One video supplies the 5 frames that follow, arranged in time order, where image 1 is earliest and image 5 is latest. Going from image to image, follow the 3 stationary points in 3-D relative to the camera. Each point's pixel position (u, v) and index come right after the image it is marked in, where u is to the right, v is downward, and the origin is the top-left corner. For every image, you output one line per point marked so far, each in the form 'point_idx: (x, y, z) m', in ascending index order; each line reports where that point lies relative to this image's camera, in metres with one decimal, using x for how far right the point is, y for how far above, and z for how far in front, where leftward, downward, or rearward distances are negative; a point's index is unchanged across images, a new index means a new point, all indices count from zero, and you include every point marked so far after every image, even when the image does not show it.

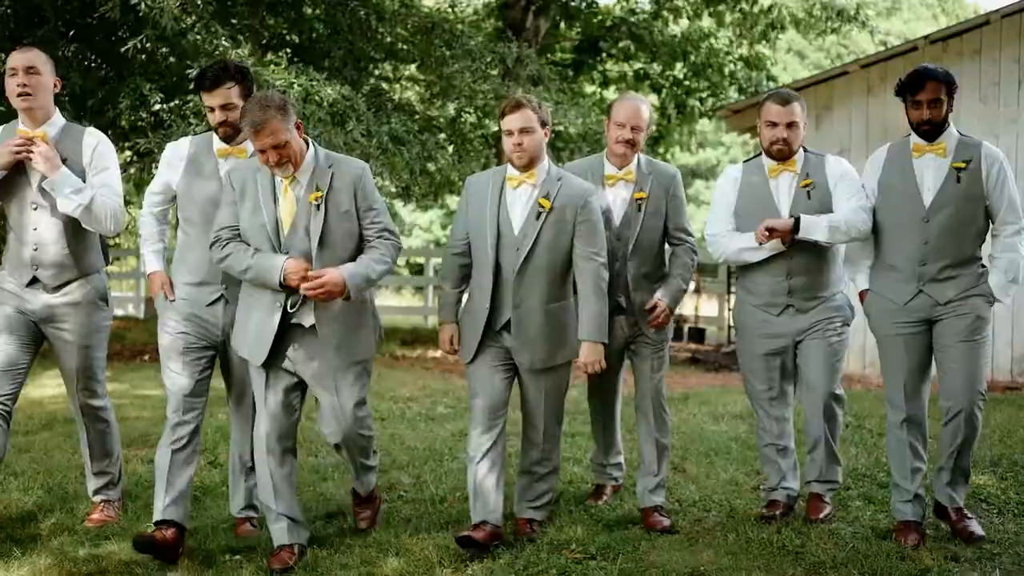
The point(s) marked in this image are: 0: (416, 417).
0: (-0.7, -0.9, +7.5) m
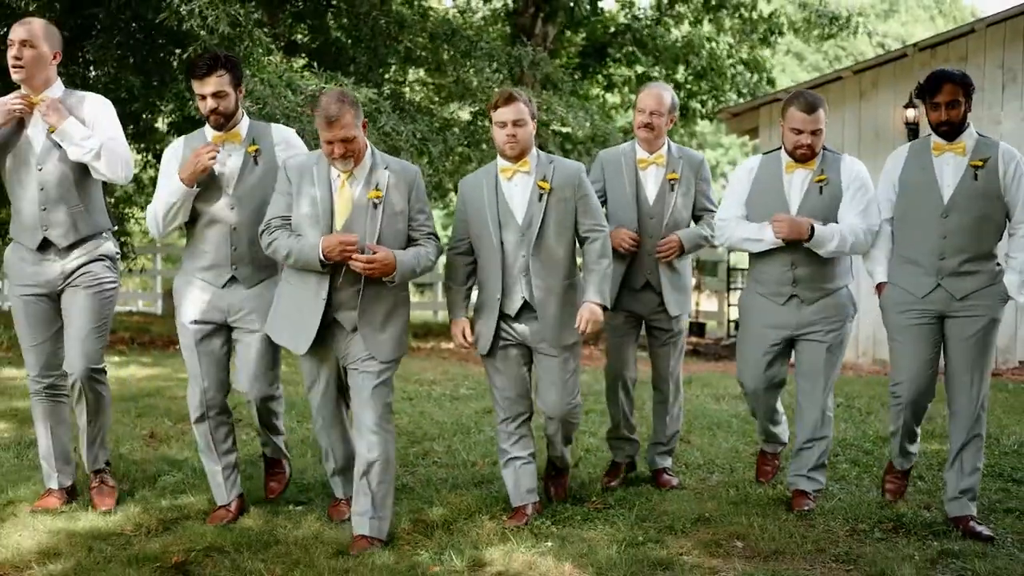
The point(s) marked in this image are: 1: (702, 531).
0: (-0.5, -0.8, +8.1) m
1: (+0.8, -1.0, +4.6) m
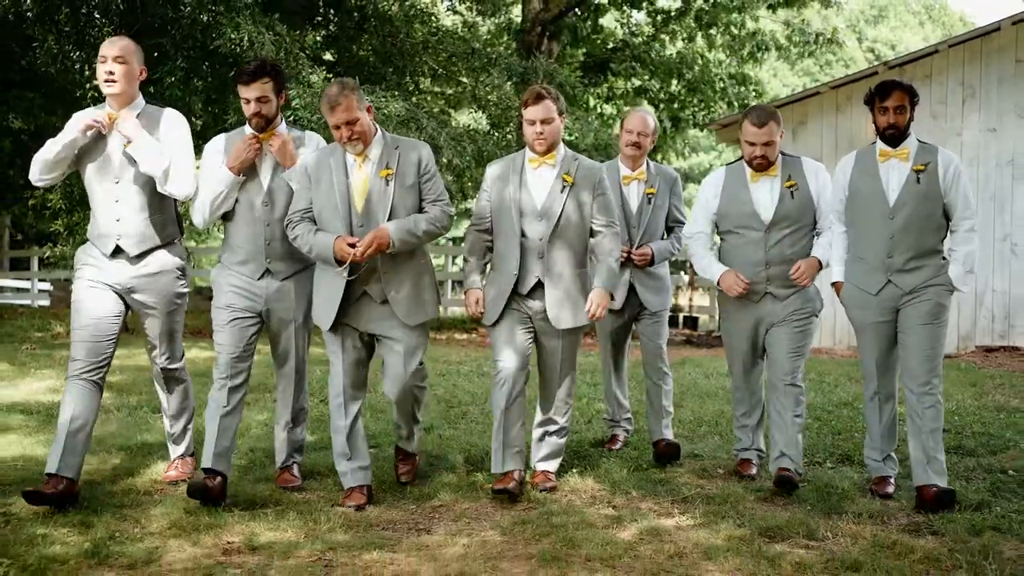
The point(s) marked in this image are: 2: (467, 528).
0: (-0.4, -0.8, +9.4) m
1: (+1.0, -1.0, +5.9) m
2: (-0.2, -1.0, +4.5) m
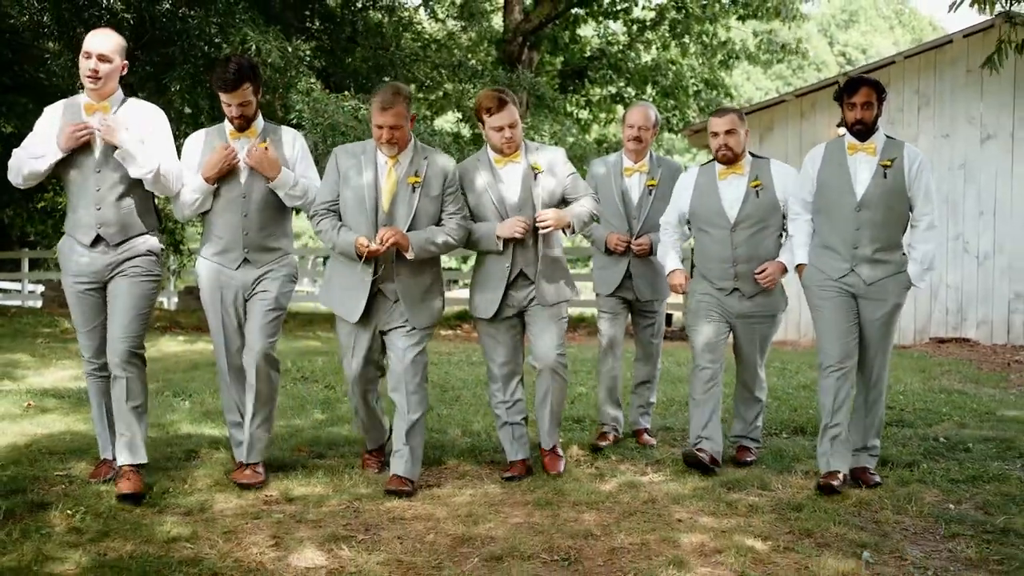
0: (-0.5, -0.7, +10.1) m
1: (+0.9, -0.9, +6.6) m
2: (-0.2, -1.0, +5.2) m
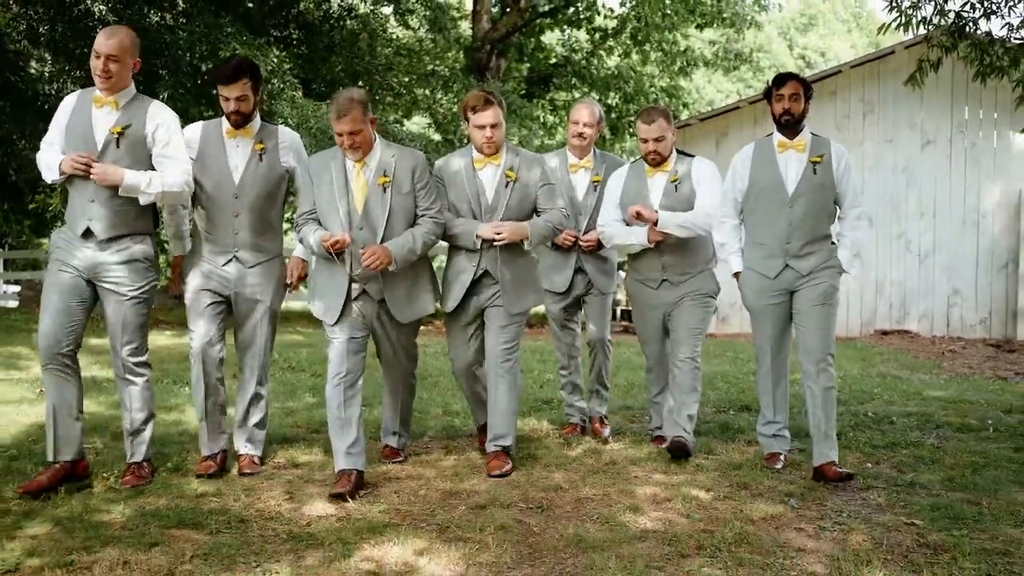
0: (-0.8, -0.7, +10.8) m
1: (+0.8, -0.9, +7.4) m
2: (-0.3, -0.9, +5.9) m
